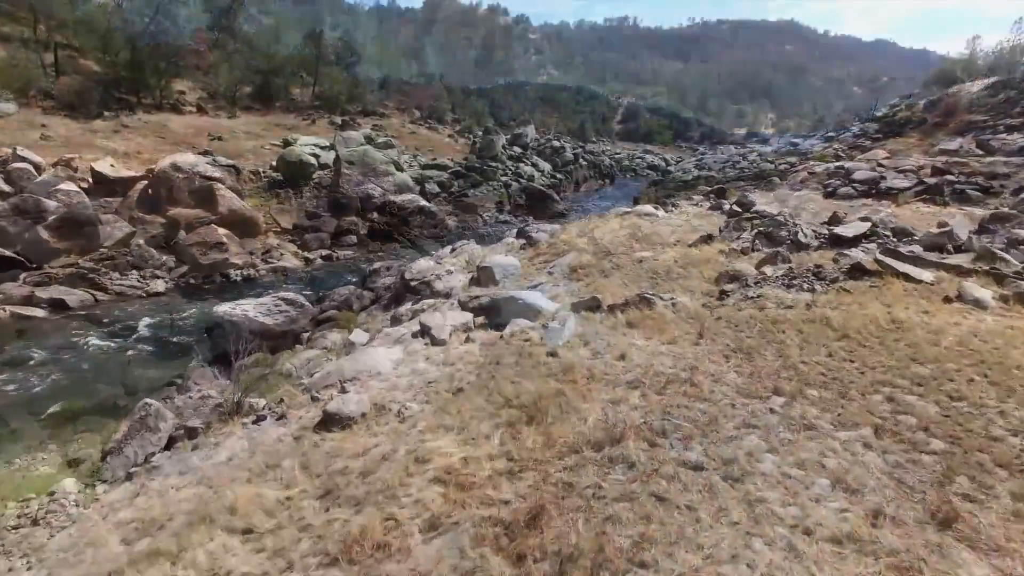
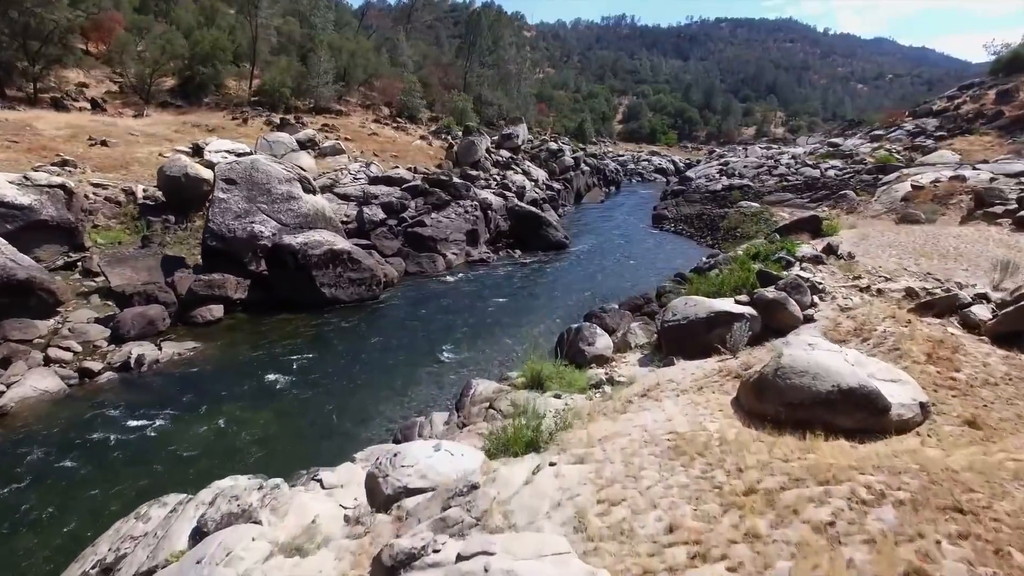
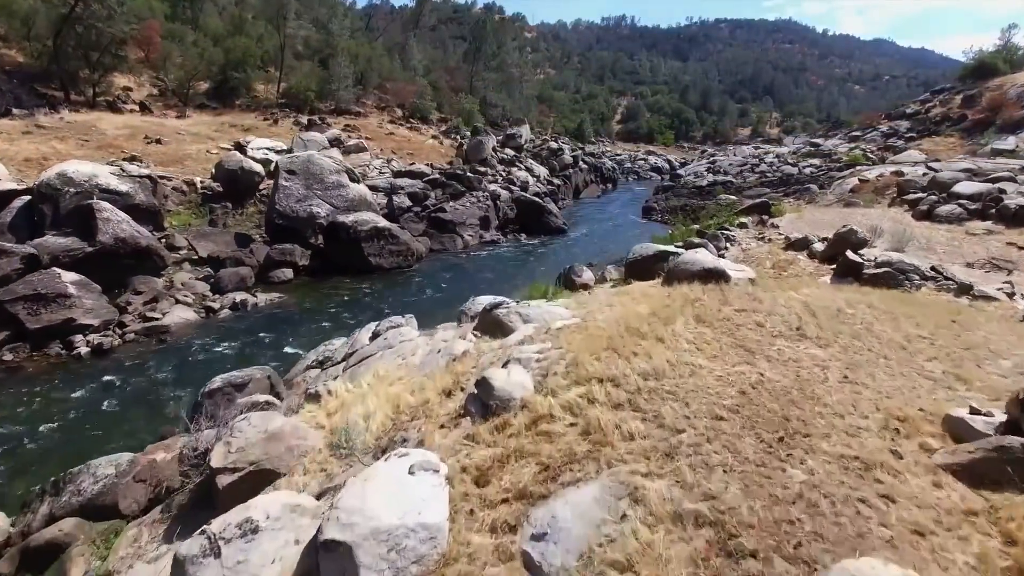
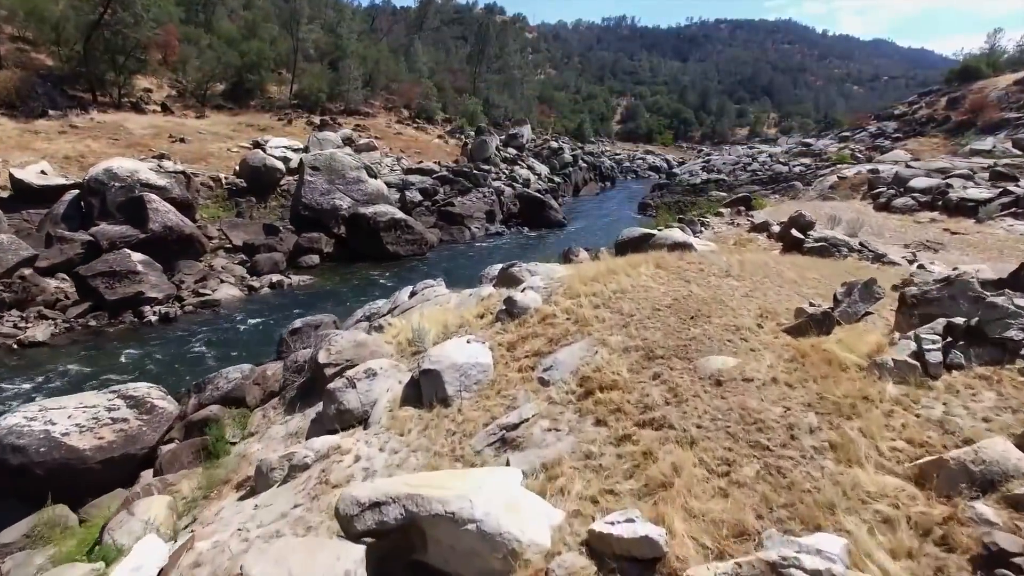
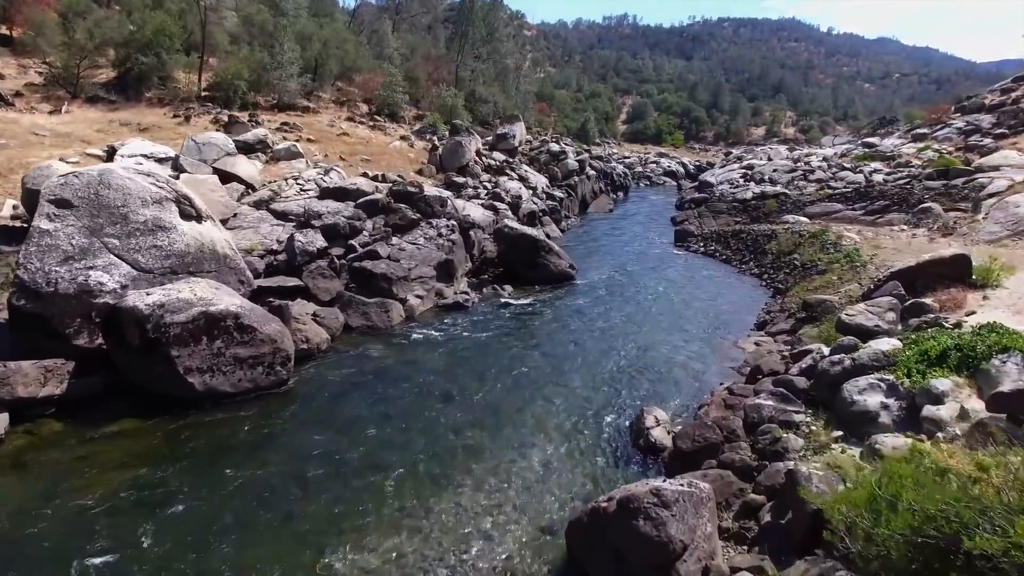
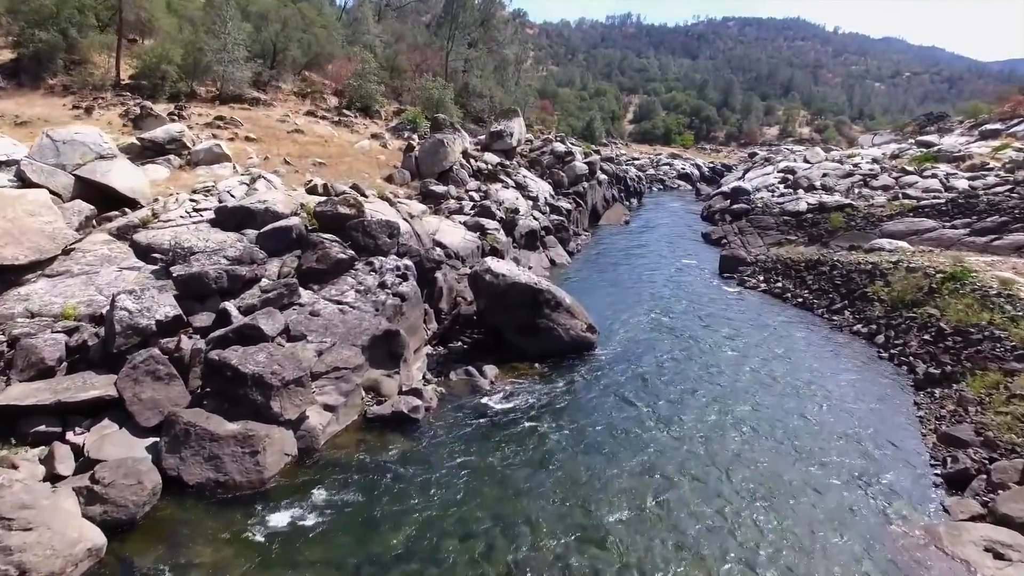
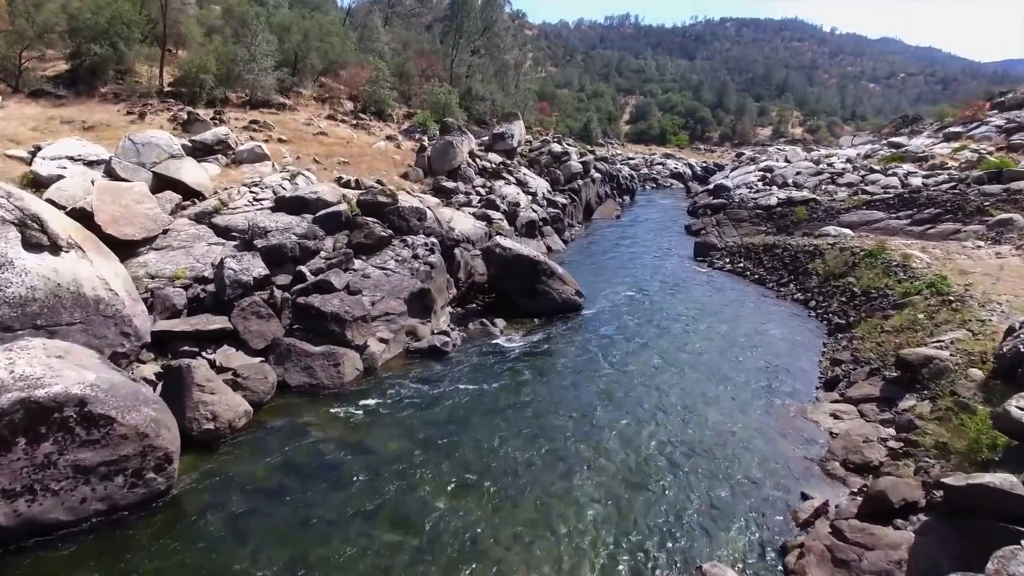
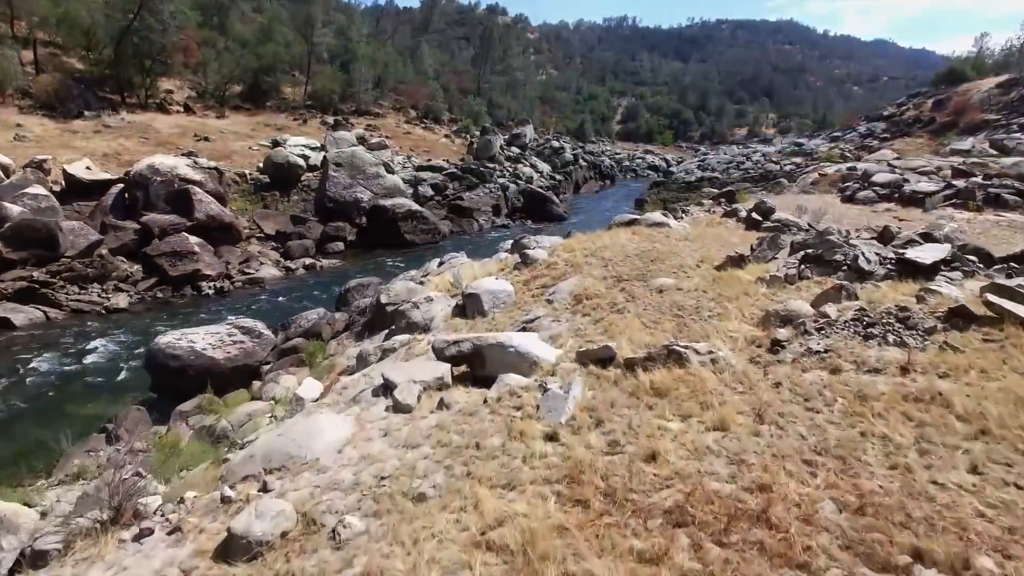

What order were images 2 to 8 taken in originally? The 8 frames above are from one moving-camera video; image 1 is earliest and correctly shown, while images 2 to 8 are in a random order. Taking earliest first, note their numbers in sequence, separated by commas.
8, 4, 3, 2, 5, 7, 6
